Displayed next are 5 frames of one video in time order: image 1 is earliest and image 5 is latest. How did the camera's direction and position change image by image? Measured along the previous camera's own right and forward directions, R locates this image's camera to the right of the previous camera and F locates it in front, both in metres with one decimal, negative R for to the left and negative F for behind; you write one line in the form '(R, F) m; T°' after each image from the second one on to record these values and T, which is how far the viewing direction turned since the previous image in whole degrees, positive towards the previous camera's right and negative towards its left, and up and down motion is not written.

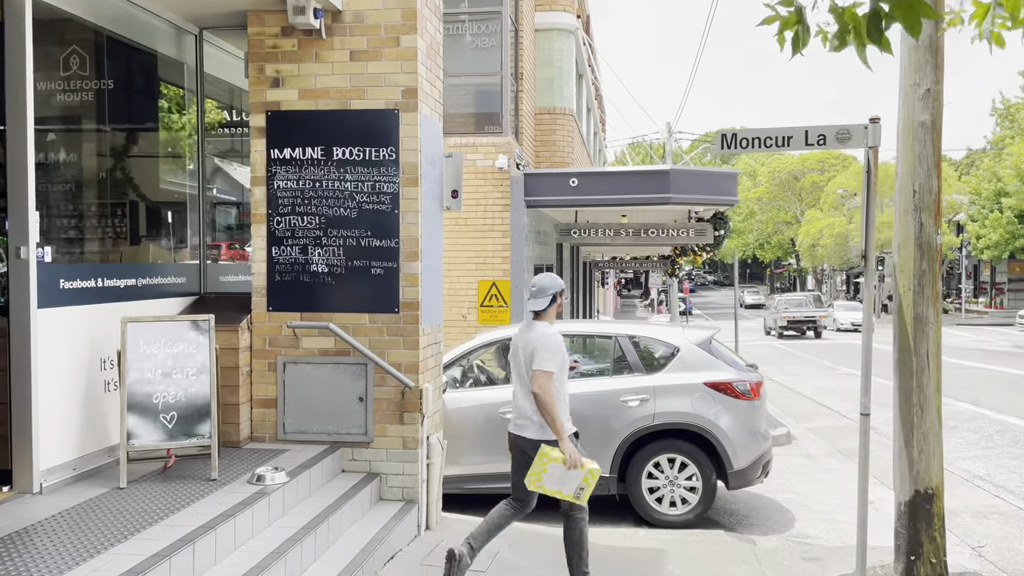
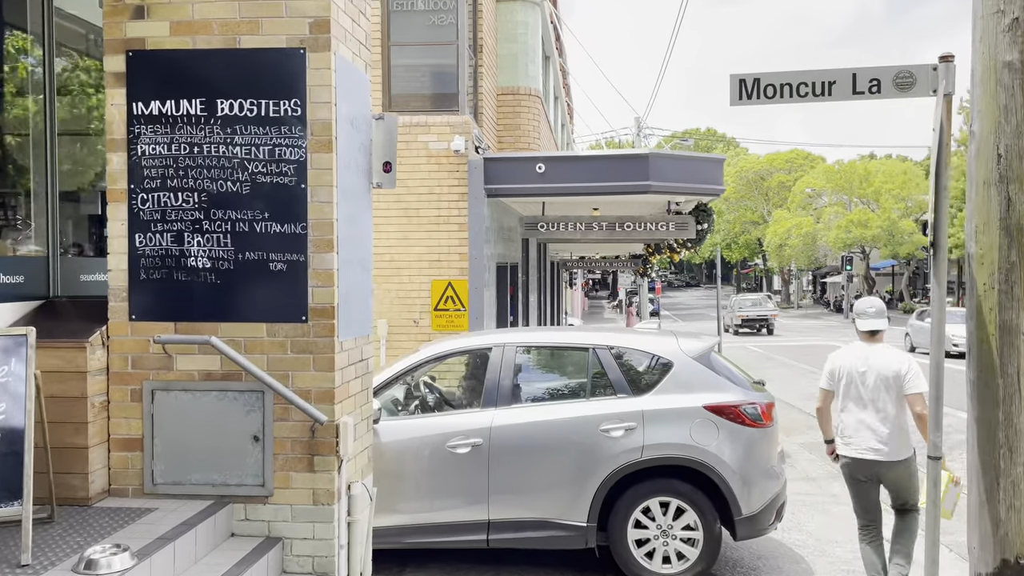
(+0.1, +1.4) m; +2°
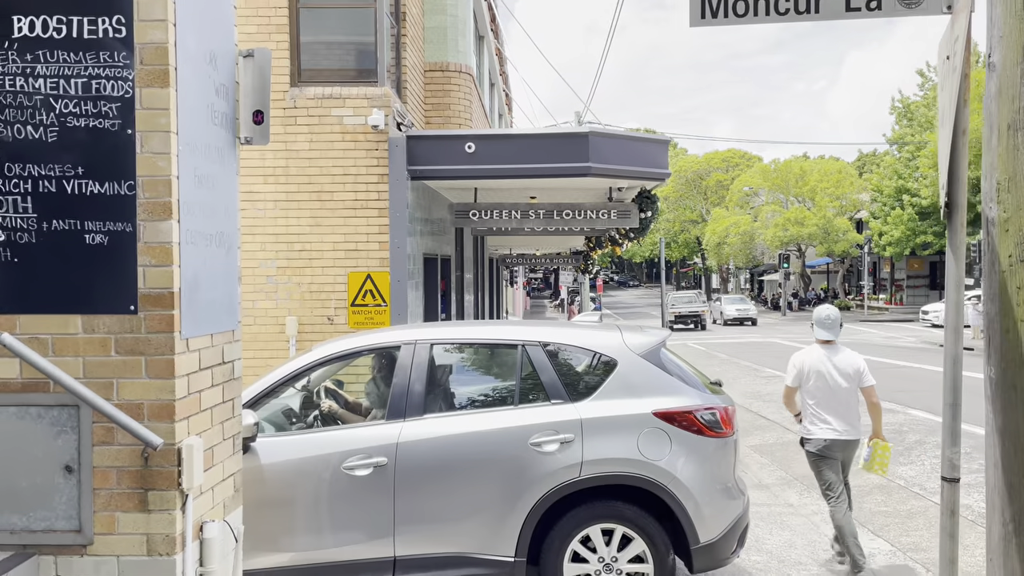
(+0.2, +1.0) m; +4°
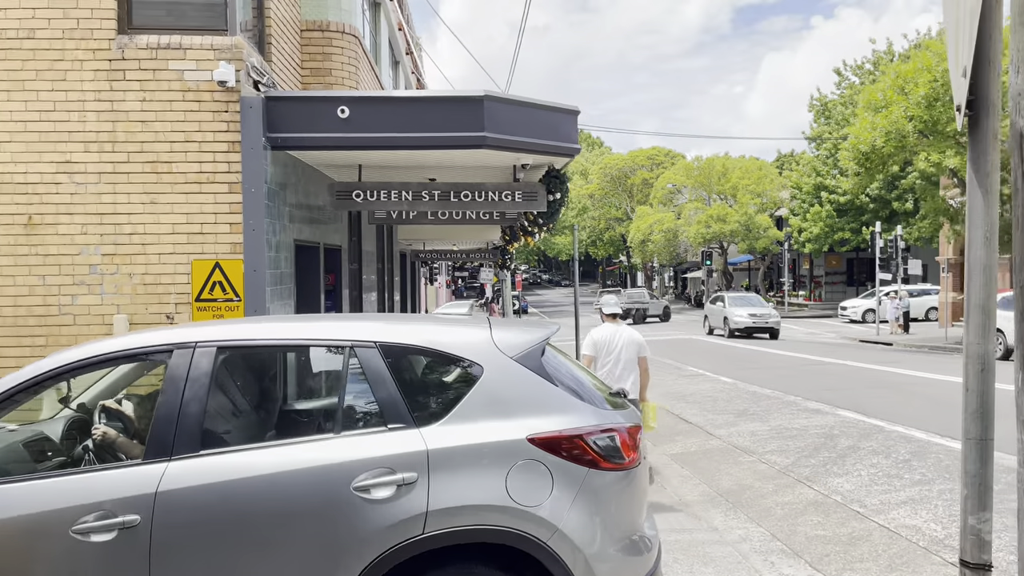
(+0.4, +1.3) m; +5°
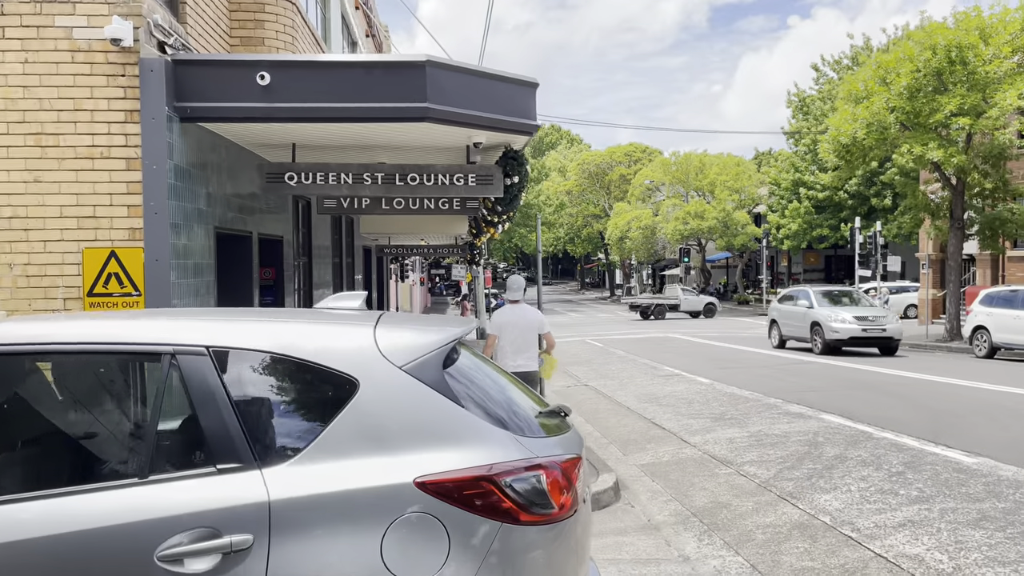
(+0.3, +0.9) m; +1°
